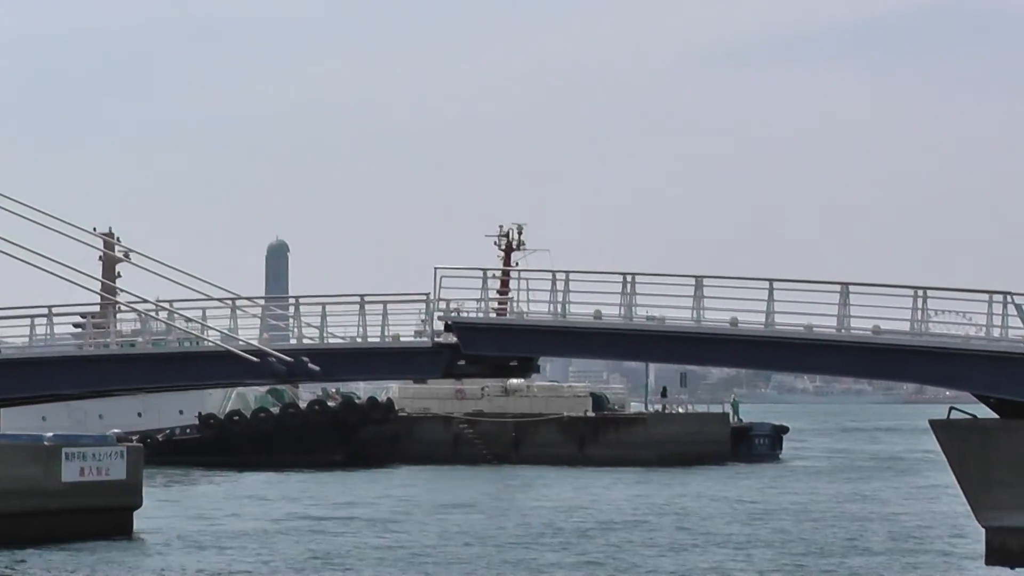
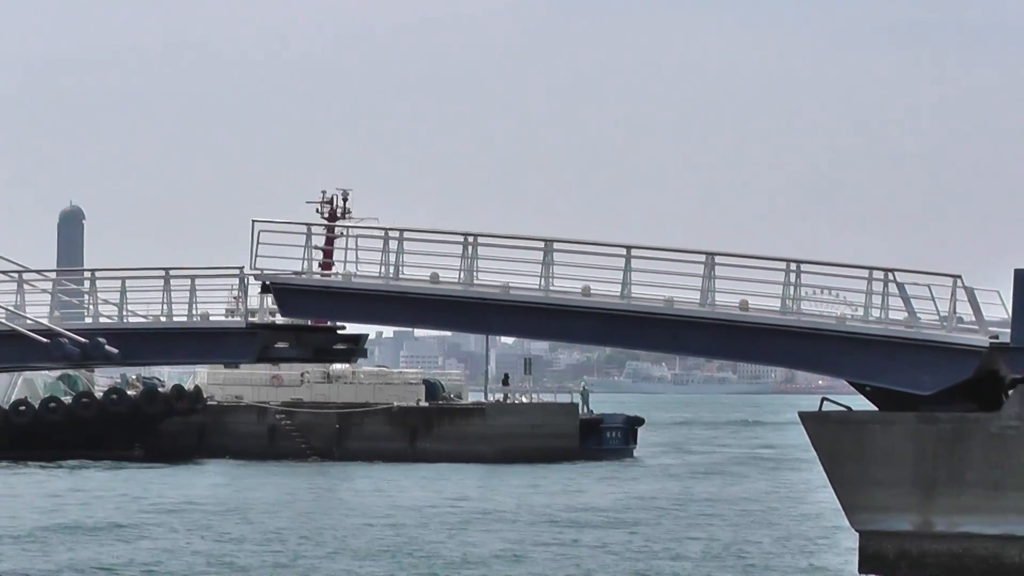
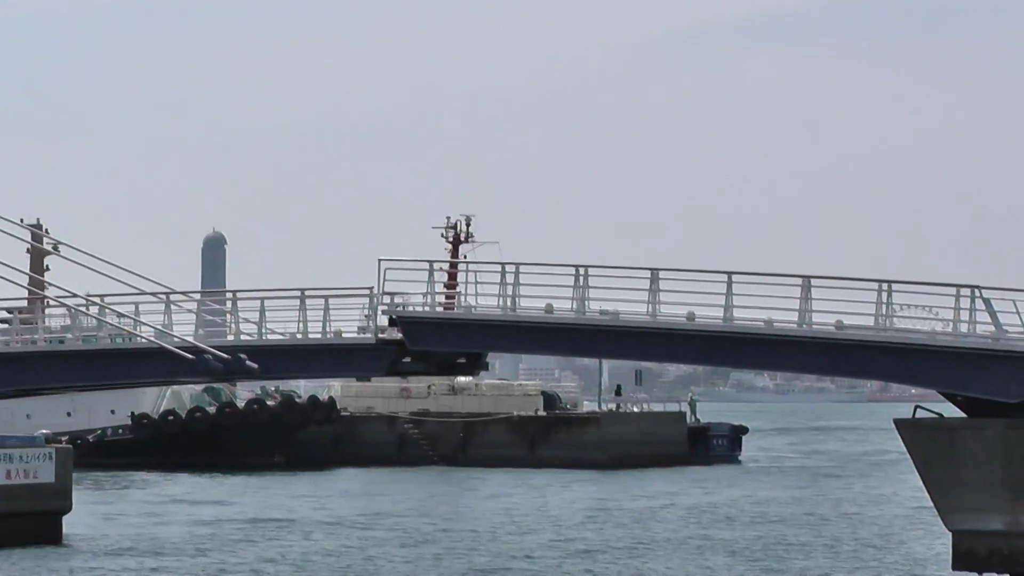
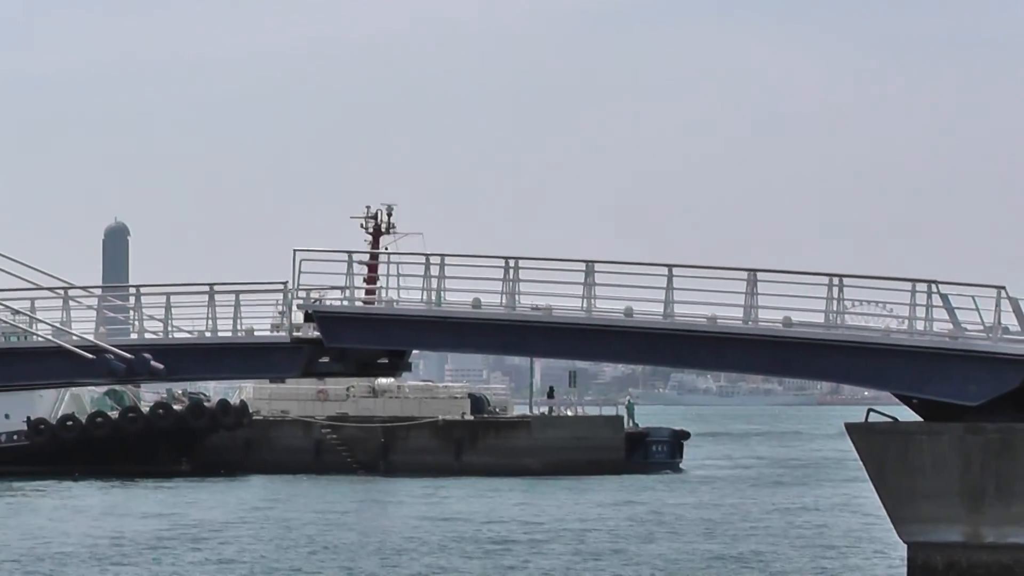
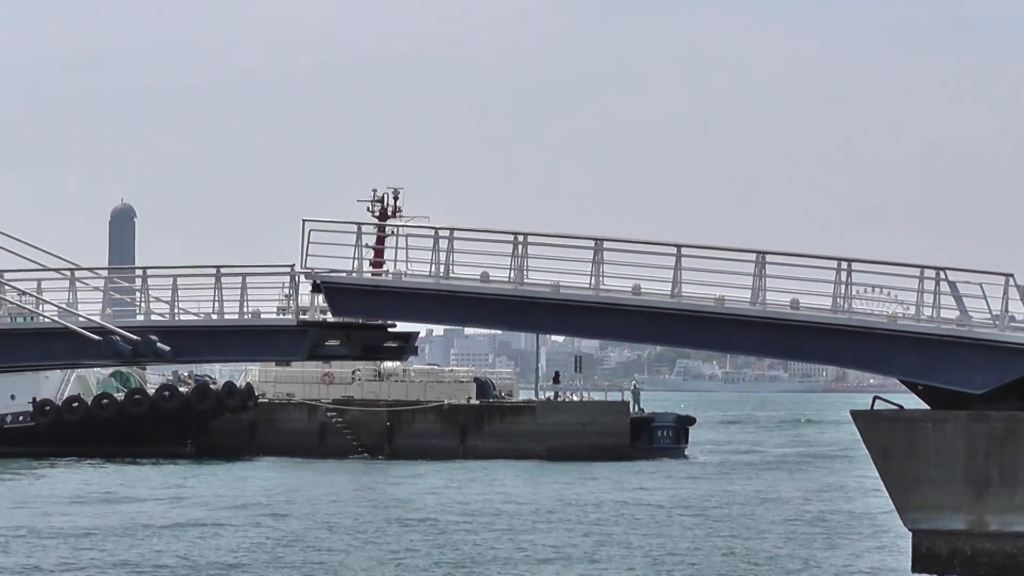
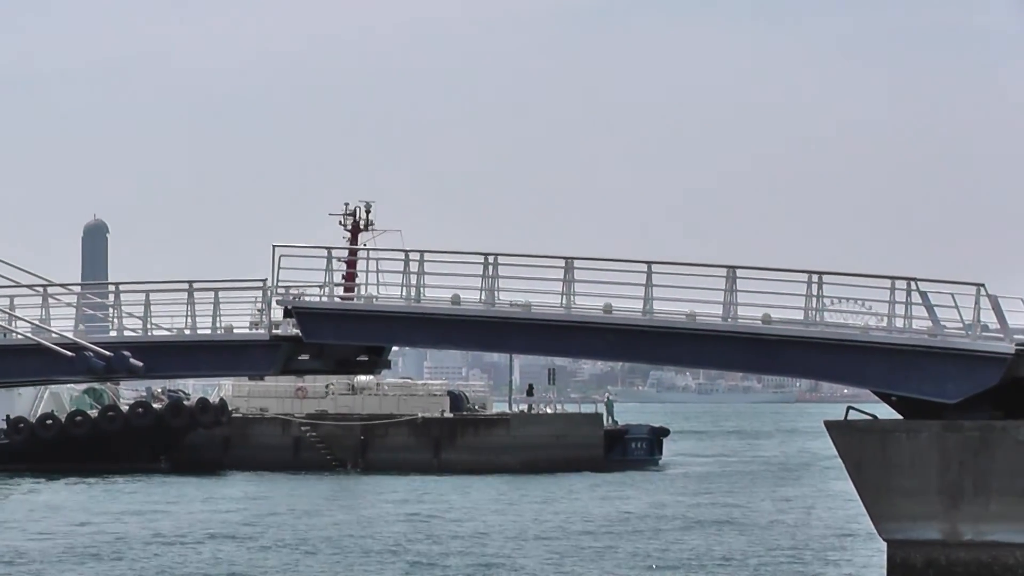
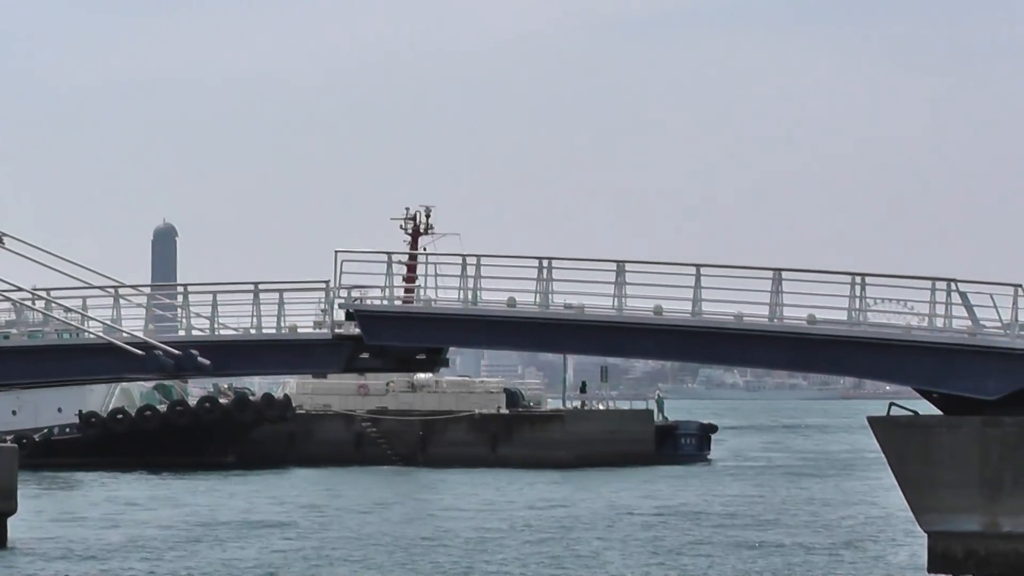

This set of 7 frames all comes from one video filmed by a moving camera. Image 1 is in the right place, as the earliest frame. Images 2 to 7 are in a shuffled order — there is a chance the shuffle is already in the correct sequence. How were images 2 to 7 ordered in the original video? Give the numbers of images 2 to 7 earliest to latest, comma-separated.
3, 7, 4, 6, 5, 2
